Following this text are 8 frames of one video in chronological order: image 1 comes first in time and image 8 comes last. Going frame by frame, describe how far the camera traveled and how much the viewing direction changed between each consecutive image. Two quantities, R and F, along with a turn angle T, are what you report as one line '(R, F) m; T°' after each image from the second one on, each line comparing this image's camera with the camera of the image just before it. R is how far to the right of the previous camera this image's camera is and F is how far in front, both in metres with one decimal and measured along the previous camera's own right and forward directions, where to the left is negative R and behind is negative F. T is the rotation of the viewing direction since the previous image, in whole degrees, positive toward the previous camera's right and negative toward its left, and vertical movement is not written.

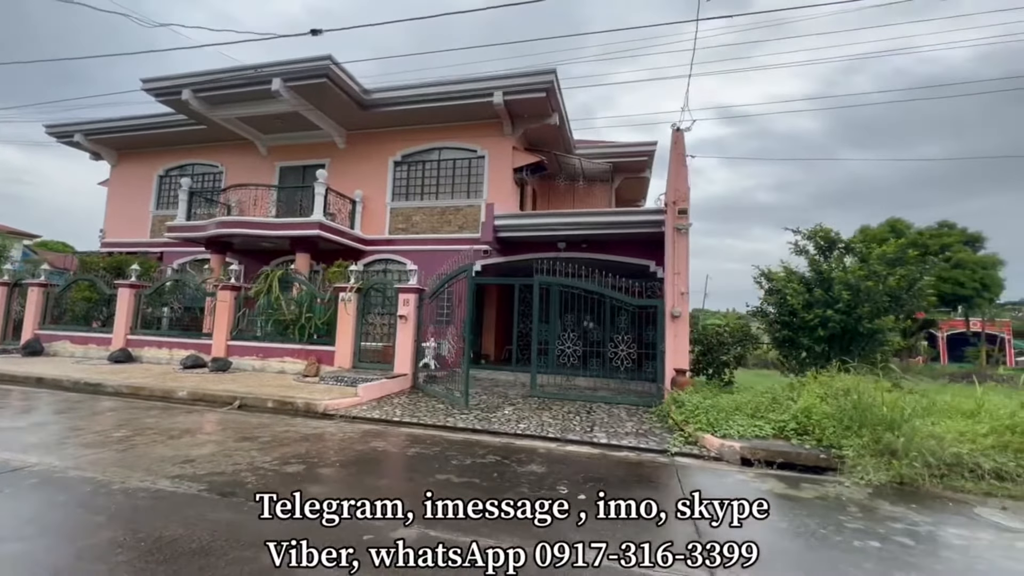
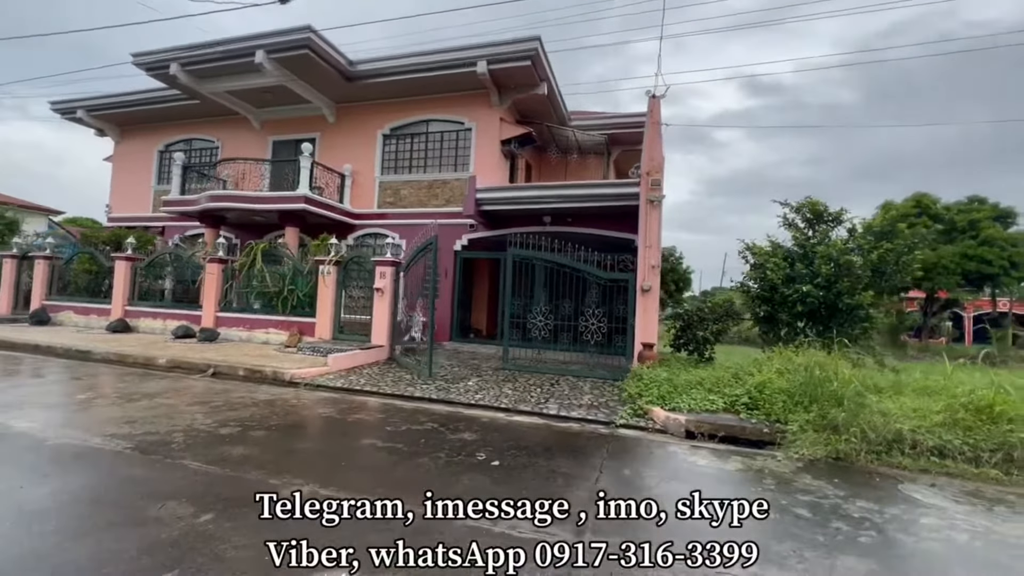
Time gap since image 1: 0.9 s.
(+0.9, +0.1) m; -2°
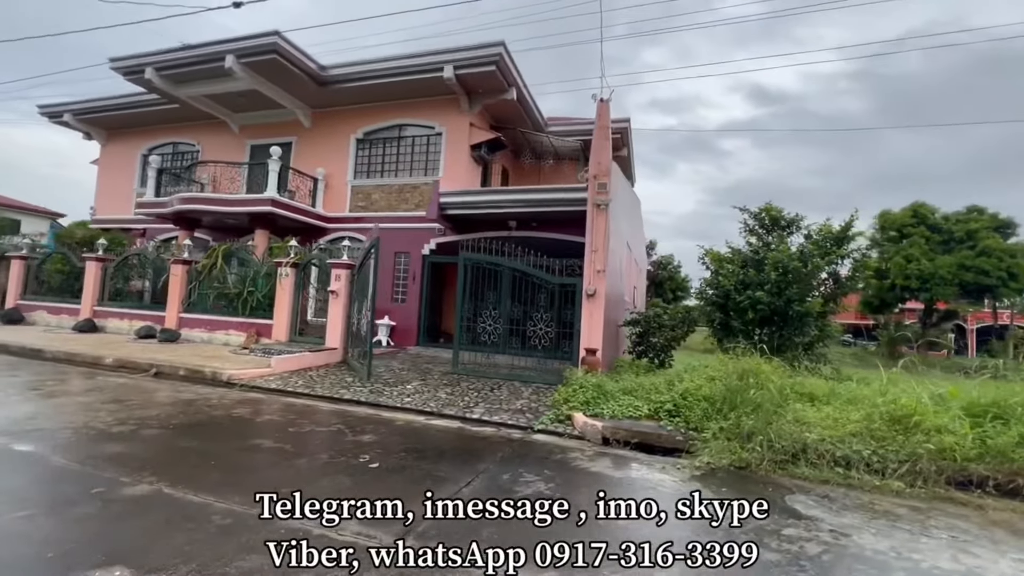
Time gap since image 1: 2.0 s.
(+1.1, +0.1) m; -1°
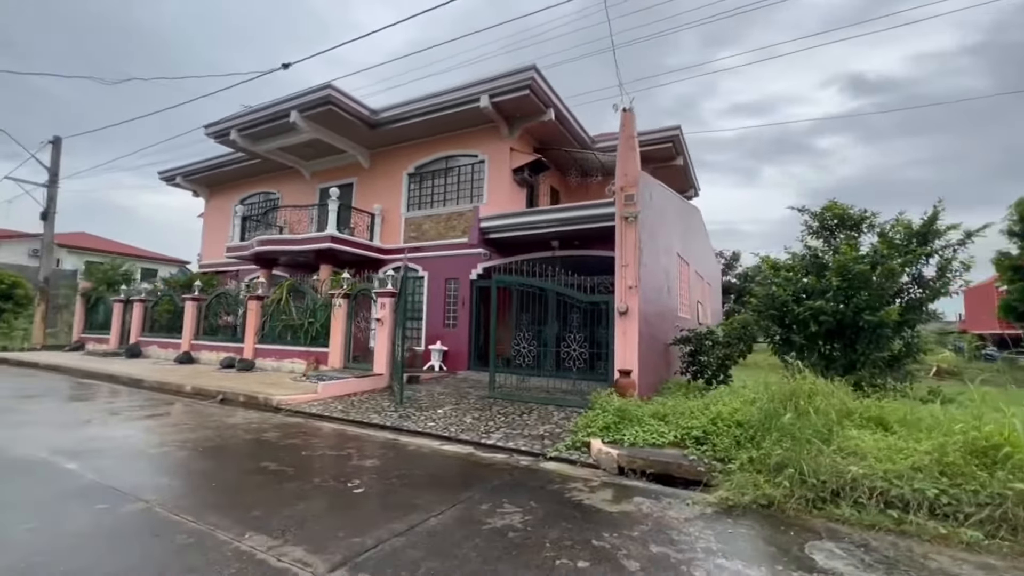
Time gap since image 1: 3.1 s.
(+0.9, +0.2) m; -10°
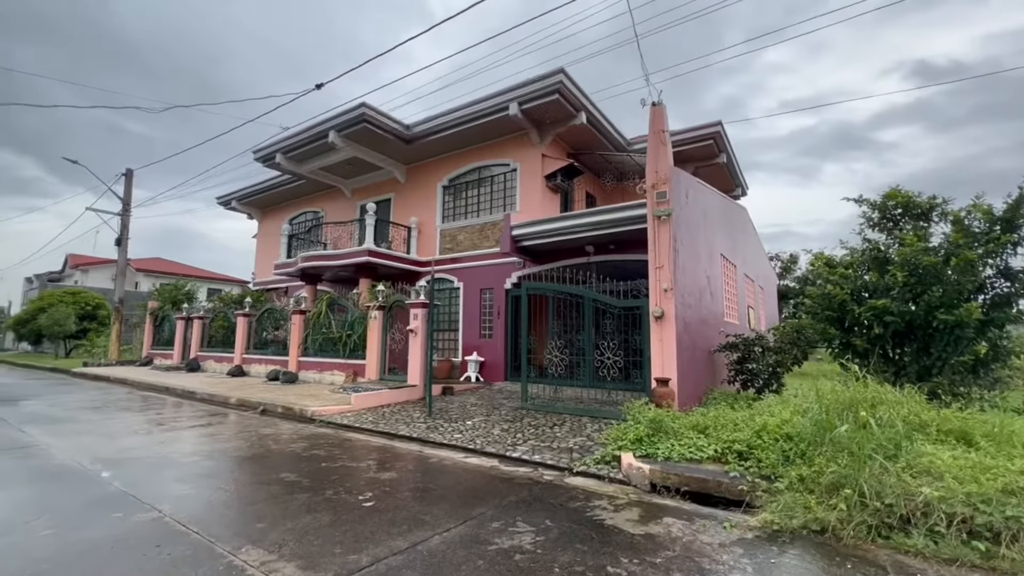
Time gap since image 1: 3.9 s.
(+0.3, +0.3) m; -6°
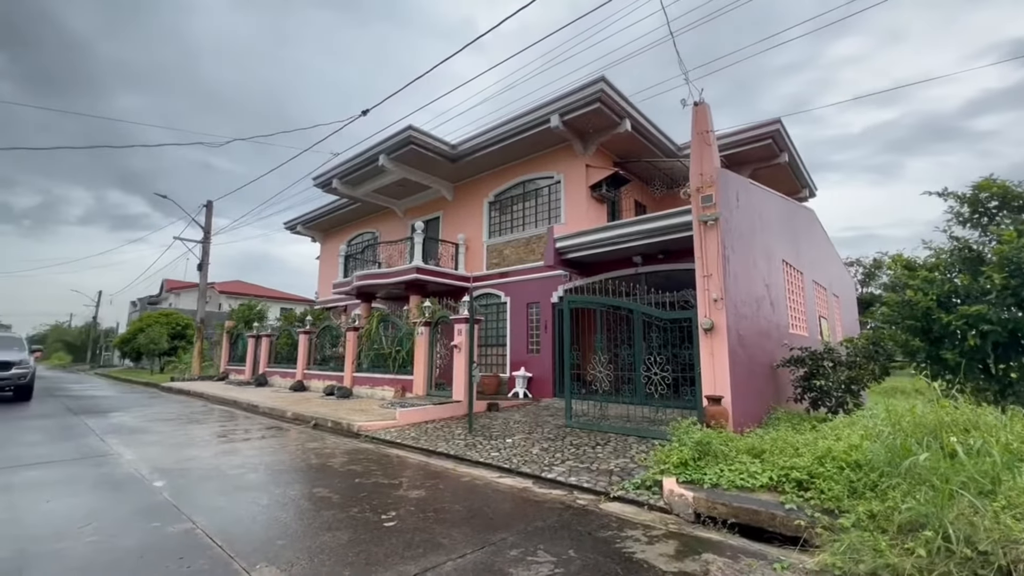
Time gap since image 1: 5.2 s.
(+0.3, +0.2) m; -7°
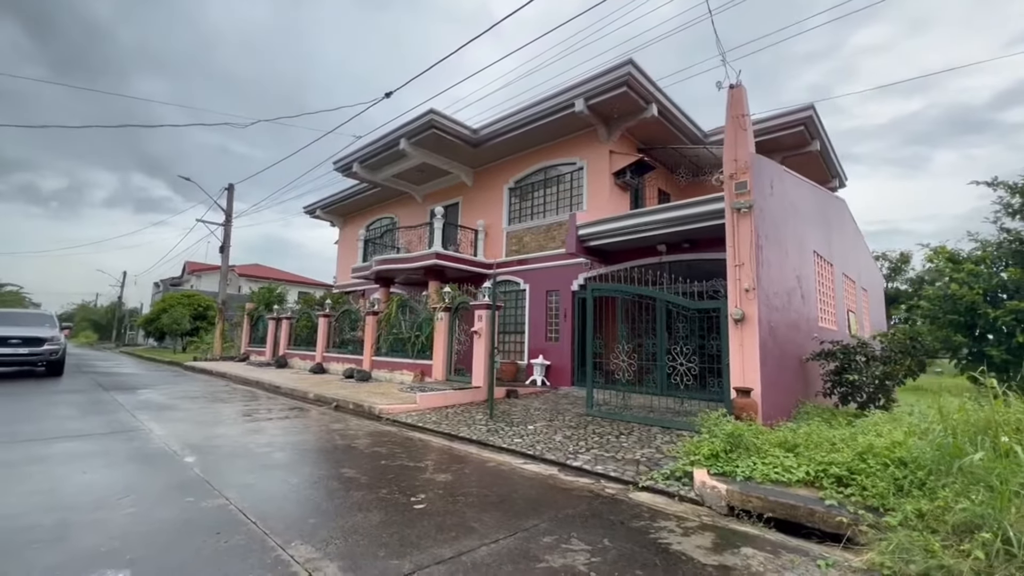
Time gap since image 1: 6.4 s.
(-0.2, +0.1) m; -2°
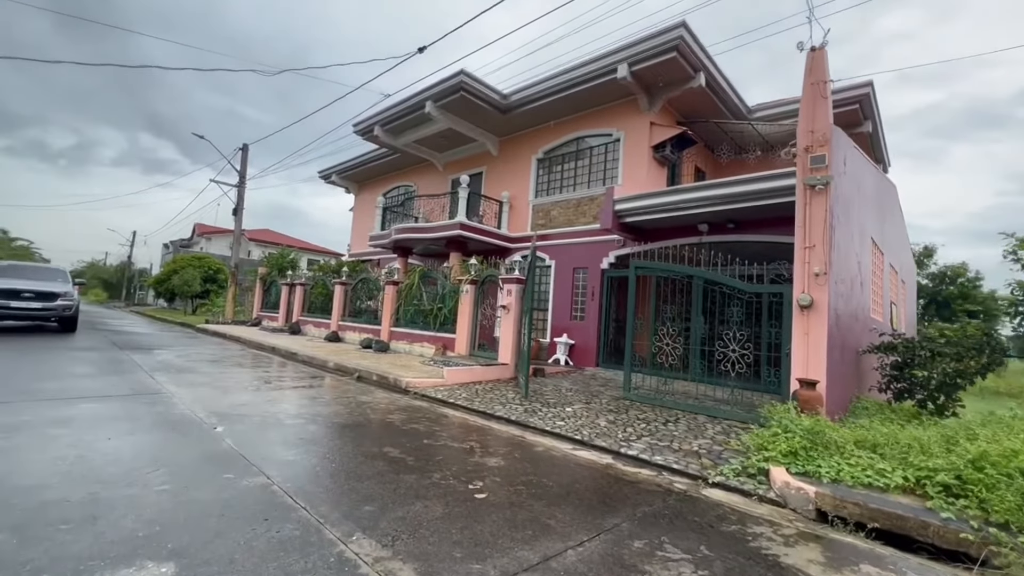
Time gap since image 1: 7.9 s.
(-0.6, +0.5) m; 0°
